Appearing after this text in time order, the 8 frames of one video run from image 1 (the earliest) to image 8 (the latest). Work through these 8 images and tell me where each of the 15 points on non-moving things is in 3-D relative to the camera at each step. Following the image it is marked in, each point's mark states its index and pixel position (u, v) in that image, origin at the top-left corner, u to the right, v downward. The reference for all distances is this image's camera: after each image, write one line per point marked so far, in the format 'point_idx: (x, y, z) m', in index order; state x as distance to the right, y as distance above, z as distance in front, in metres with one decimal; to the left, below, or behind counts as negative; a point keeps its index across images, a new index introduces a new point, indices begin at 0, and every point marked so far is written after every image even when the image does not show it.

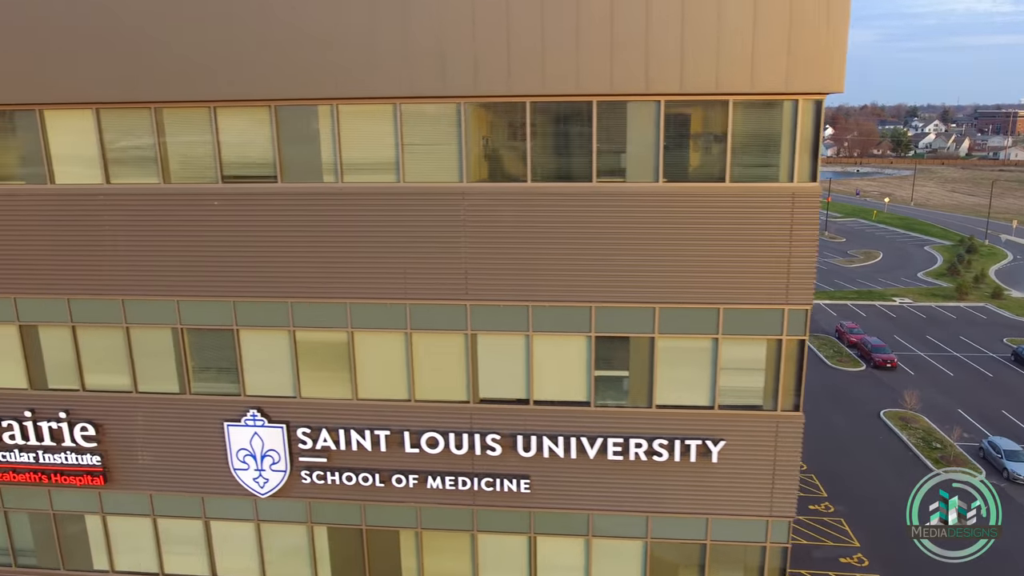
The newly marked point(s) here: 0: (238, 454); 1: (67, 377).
0: (-5.5, -3.4, +11.9) m
1: (-9.2, -1.8, +12.2) m
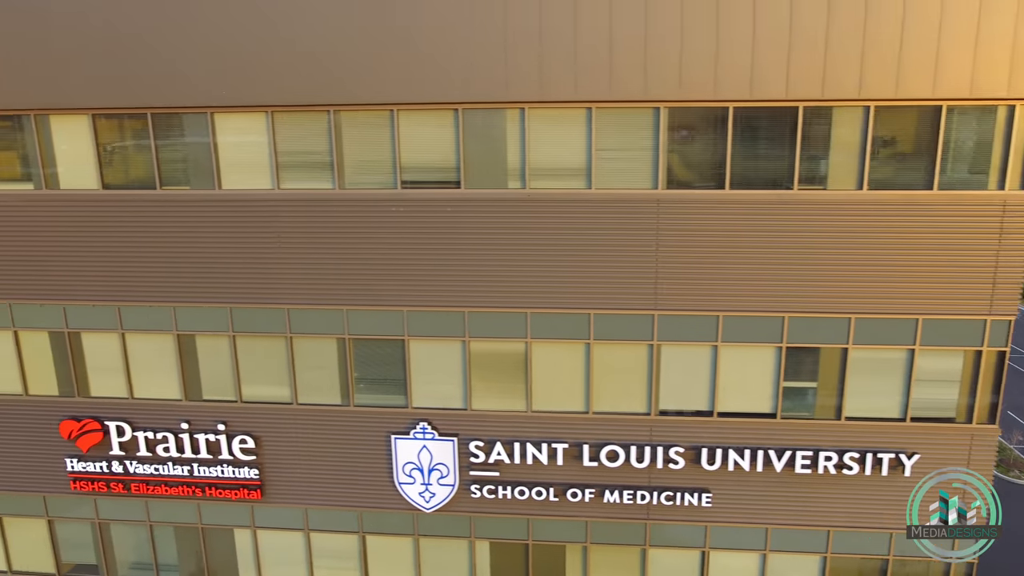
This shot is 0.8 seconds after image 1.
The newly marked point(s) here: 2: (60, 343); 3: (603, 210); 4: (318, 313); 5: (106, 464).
0: (-2.1, -3.5, +11.6) m
1: (-5.8, -2.0, +11.8) m
2: (-9.2, -1.1, +12.0) m
3: (+1.6, +1.4, +10.5) m
4: (-3.7, -0.5, +11.3) m
5: (-8.3, -3.6, +12.1) m
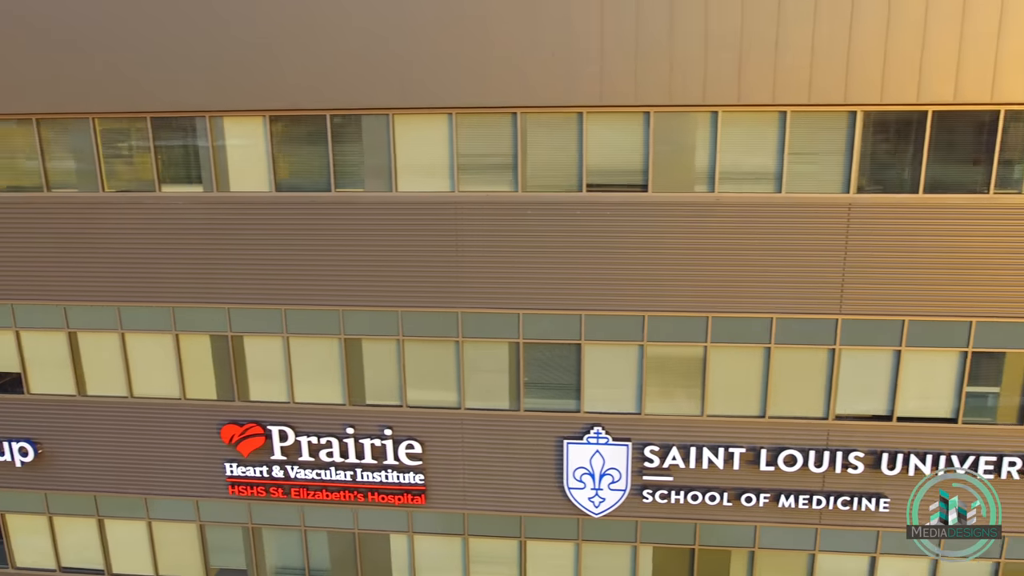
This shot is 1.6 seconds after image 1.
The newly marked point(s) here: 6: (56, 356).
0: (+1.2, -3.6, +11.5) m
1: (-2.4, -2.1, +11.7) m
2: (-5.9, -1.2, +11.9) m
3: (+5.0, +1.3, +10.5) m
4: (-0.4, -0.5, +11.3) m
5: (-5.0, -3.7, +12.0) m
6: (-9.5, -1.4, +12.3) m
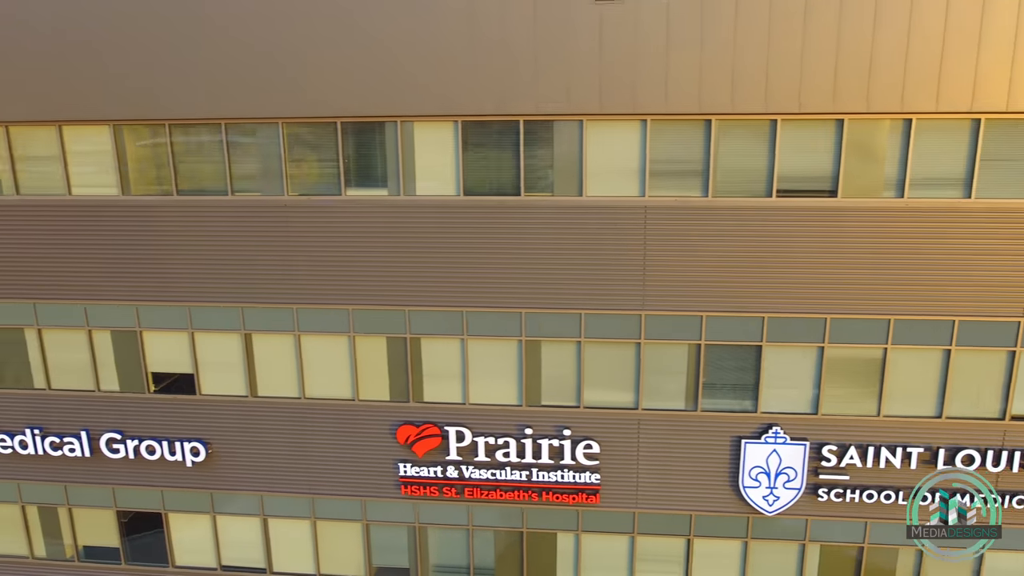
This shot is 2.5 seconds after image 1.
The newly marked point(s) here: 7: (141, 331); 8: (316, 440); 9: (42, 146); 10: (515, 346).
0: (+4.8, -3.7, +11.7) m
1: (+1.1, -2.1, +11.9) m
2: (-2.3, -1.2, +12.1) m
3: (+8.5, +1.3, +10.7) m
4: (+3.1, -0.6, +11.5) m
5: (-1.4, -3.7, +12.2) m
6: (-5.9, -1.5, +12.4) m
7: (-7.9, -0.9, +12.5) m
8: (-4.2, -3.2, +12.5) m
9: (-9.6, +2.9, +12.1) m
10: (+0.1, -1.2, +11.9) m
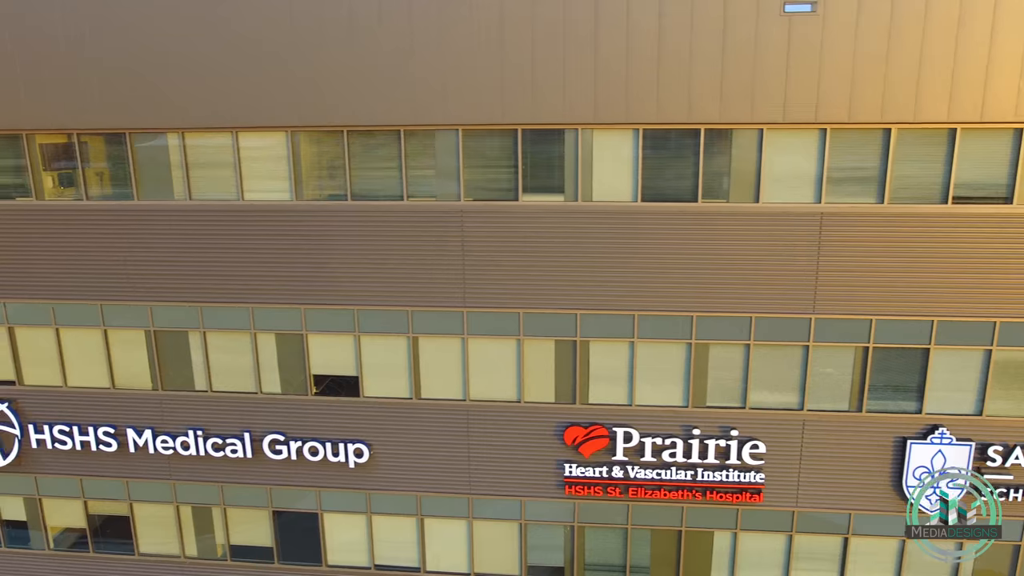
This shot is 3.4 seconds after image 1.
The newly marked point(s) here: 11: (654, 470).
0: (+8.2, -3.8, +12.0) m
1: (+4.5, -2.2, +12.2) m
2: (+1.1, -1.3, +12.3) m
3: (+12.0, +1.2, +11.0) m
4: (+6.6, -0.7, +11.7) m
5: (+2.0, -3.8, +12.4) m
6: (-2.5, -1.5, +12.7) m
7: (-4.4, -1.0, +12.7) m
8: (-0.7, -3.3, +12.8) m
9: (-6.1, +2.9, +12.3) m
10: (+3.5, -1.2, +12.1) m
11: (+3.0, -3.8, +12.3) m
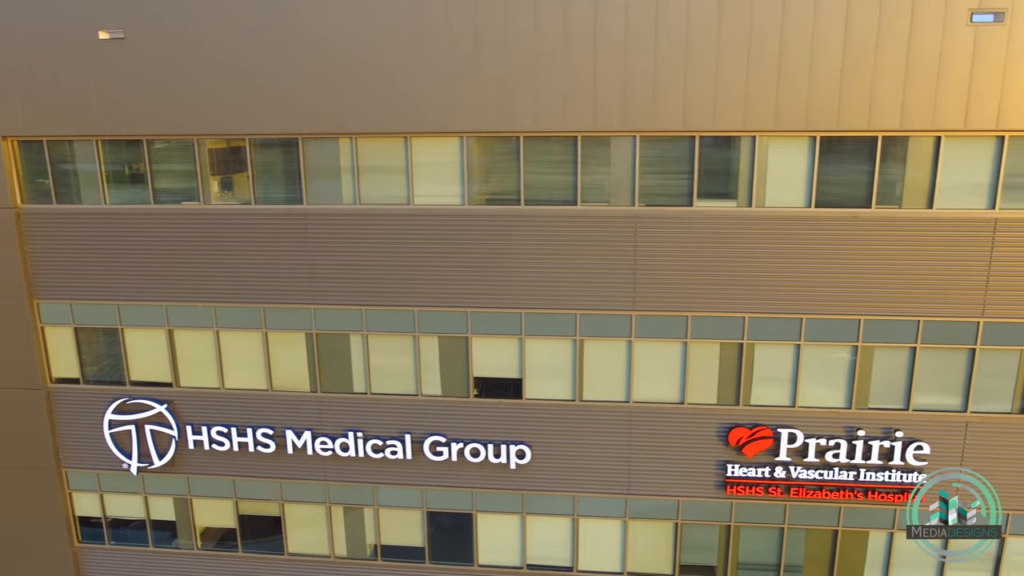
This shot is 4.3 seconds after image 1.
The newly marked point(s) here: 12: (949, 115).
0: (+11.7, -3.8, +12.3) m
1: (+8.1, -2.3, +12.4) m
2: (+4.6, -1.4, +12.5) m
3: (+15.5, +1.1, +11.3) m
4: (+10.1, -0.8, +12.0) m
5: (+5.5, -3.9, +12.6) m
6: (+1.0, -1.6, +12.9) m
7: (-0.9, -1.1, +12.9) m
8: (+2.8, -3.4, +13.0) m
9: (-2.6, +2.8, +12.5) m
10: (+7.0, -1.3, +12.3) m
11: (+6.5, -3.9, +12.6) m
12: (+8.3, +3.3, +11.2) m
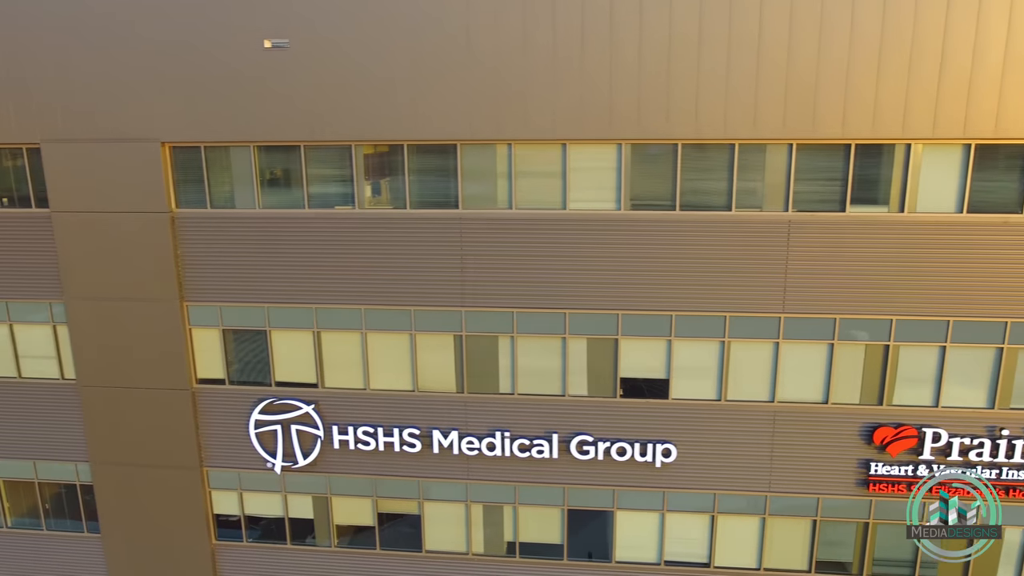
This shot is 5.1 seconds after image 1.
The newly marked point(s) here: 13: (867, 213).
0: (+15.0, -3.9, +12.6) m
1: (+11.4, -2.4, +12.8) m
2: (+7.9, -1.5, +12.9) m
3: (+18.8, +1.0, +11.6) m
4: (+13.4, -0.8, +12.3) m
5: (+8.8, -4.0, +13.0) m
6: (+4.3, -1.7, +13.2) m
7: (+2.4, -1.1, +13.2) m
8: (+6.1, -3.5, +13.3) m
9: (+0.7, +2.7, +12.8) m
10: (+10.3, -1.4, +12.7) m
11: (+9.8, -4.0, +12.9) m
12: (+11.6, +3.2, +11.6) m
13: (+7.4, +1.6, +12.4) m
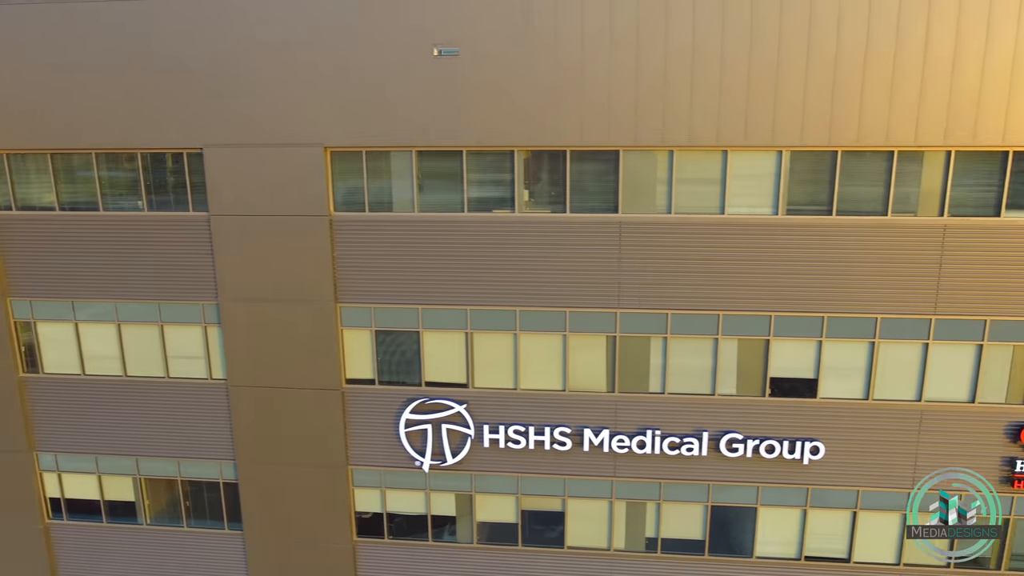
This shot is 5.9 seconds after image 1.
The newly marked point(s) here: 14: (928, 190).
0: (+18.6, -4.0, +13.1) m
1: (+14.9, -2.4, +13.2) m
2: (+11.5, -1.5, +13.3) m
3: (+22.4, +0.9, +12.1) m
4: (+17.0, -0.9, +12.8) m
5: (+12.4, -4.0, +13.4) m
6: (+7.9, -1.8, +13.6) m
7: (+5.9, -1.2, +13.6) m
8: (+9.7, -3.5, +13.7) m
9: (+4.3, +2.7, +13.2) m
10: (+13.9, -1.5, +13.1) m
11: (+13.3, -4.0, +13.3) m
12: (+15.2, +3.2, +12.0) m
13: (+10.9, +1.5, +12.8) m
14: (+9.0, +2.1, +12.9) m
